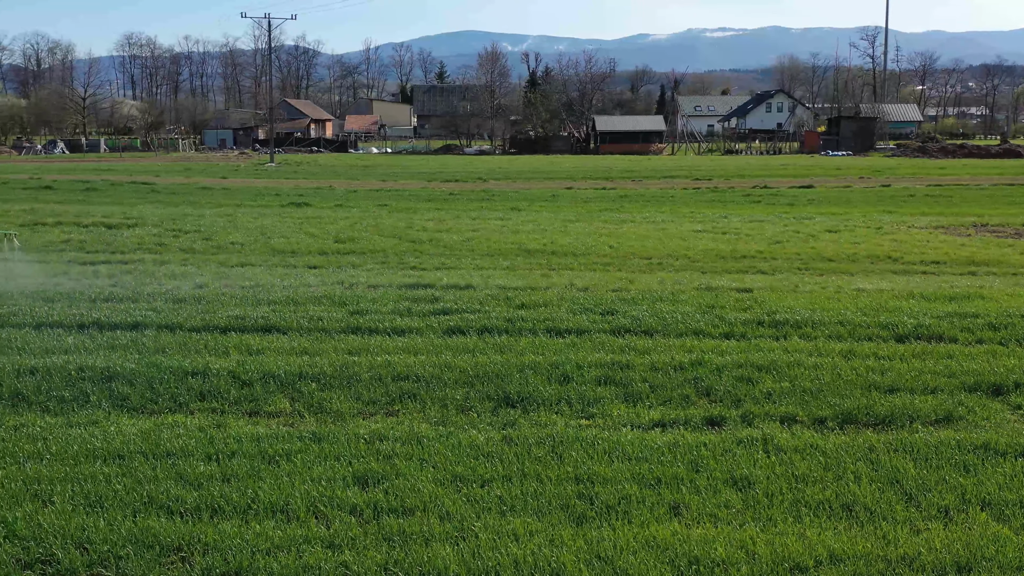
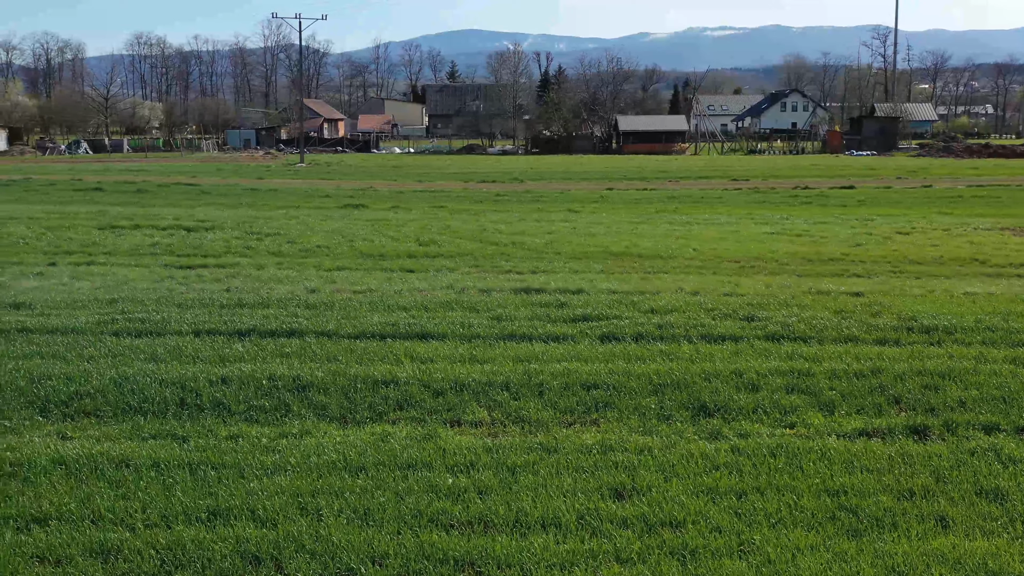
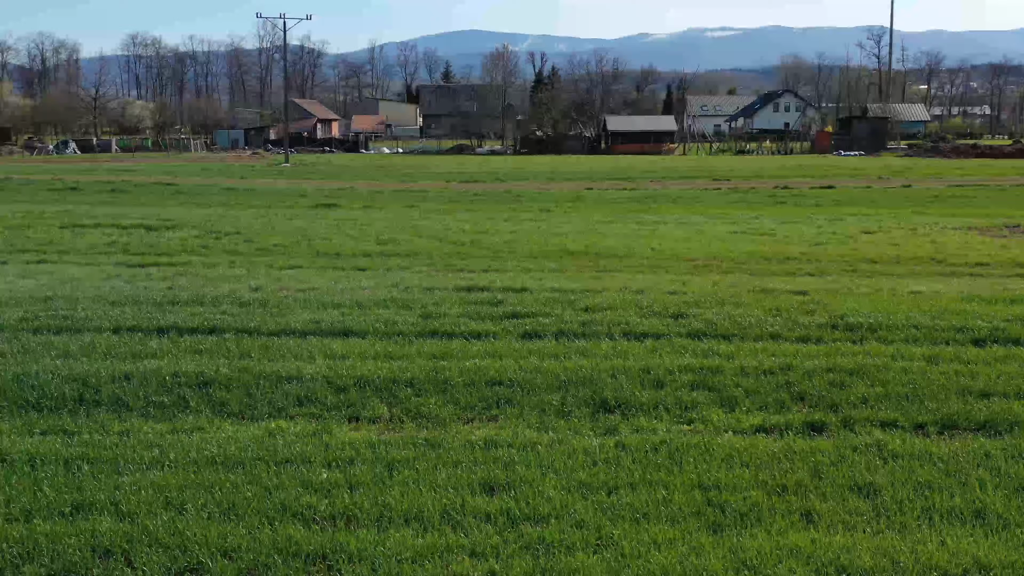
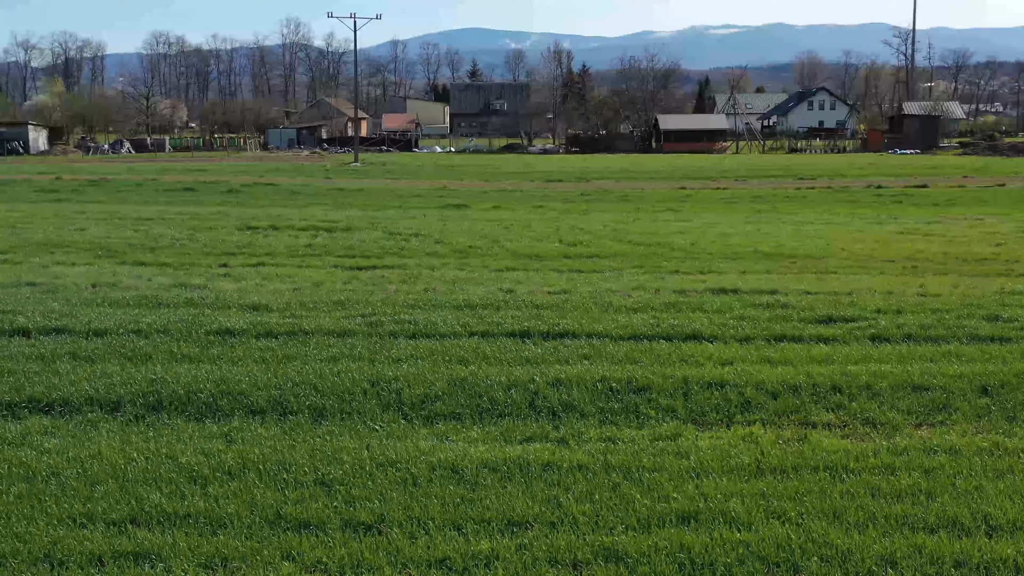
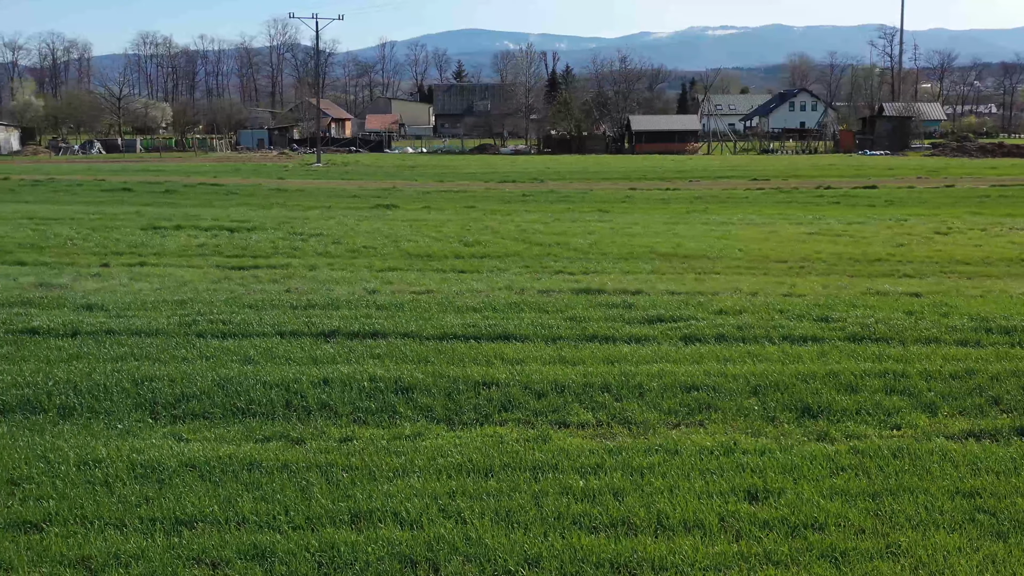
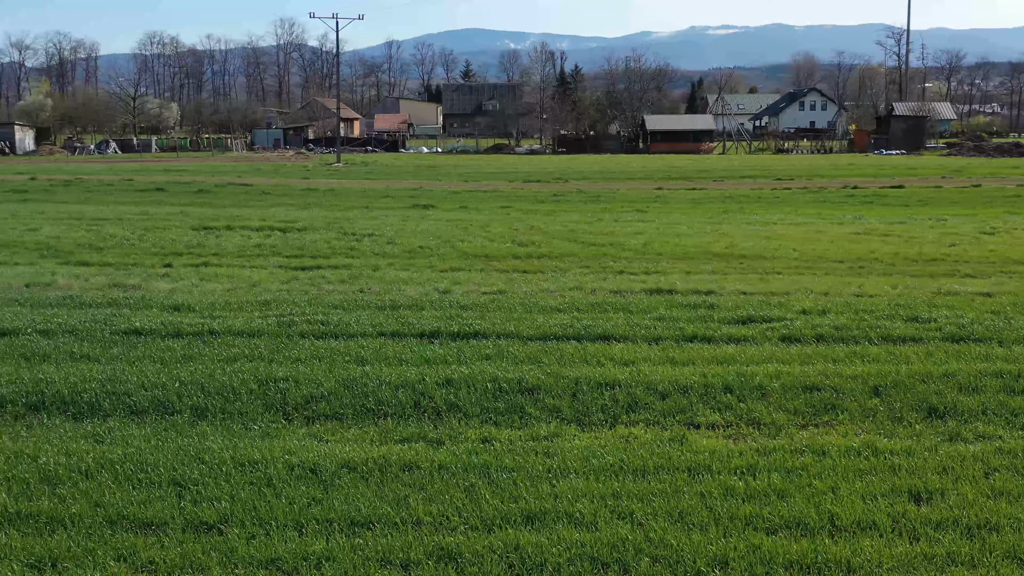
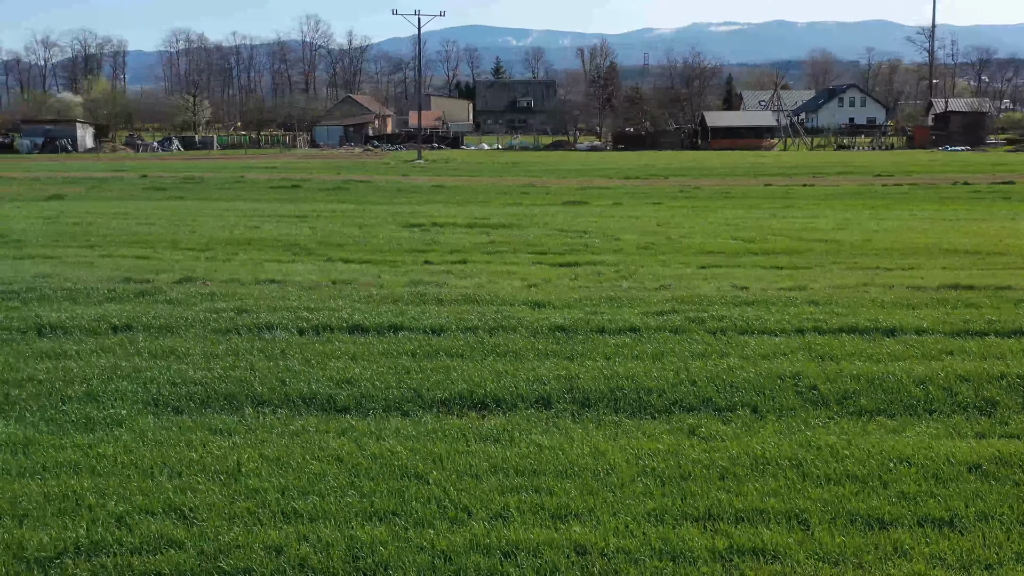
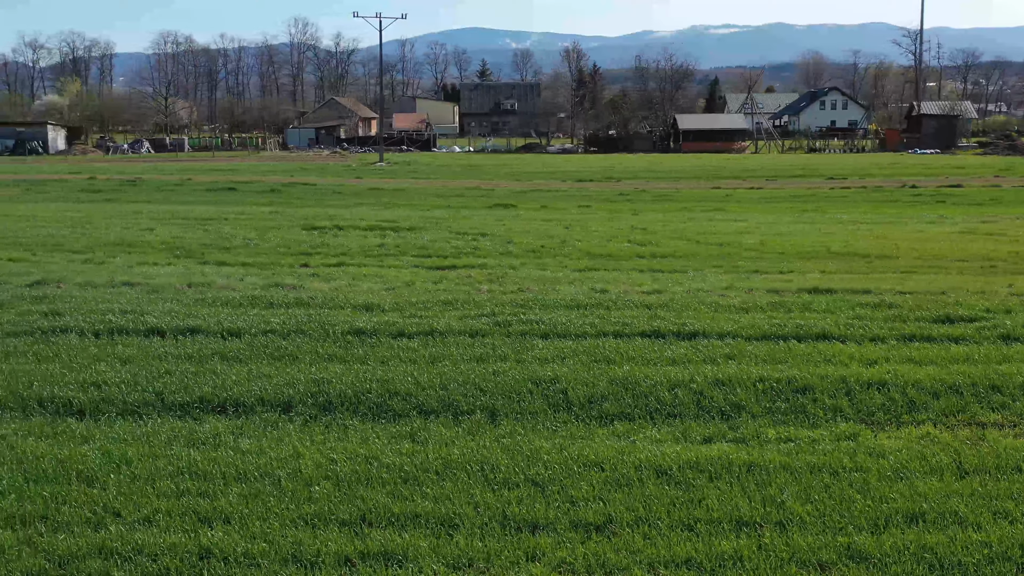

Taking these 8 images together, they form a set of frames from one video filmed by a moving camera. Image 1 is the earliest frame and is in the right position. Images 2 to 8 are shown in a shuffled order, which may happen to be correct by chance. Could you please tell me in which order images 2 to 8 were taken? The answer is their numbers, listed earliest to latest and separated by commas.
3, 2, 5, 6, 4, 8, 7
